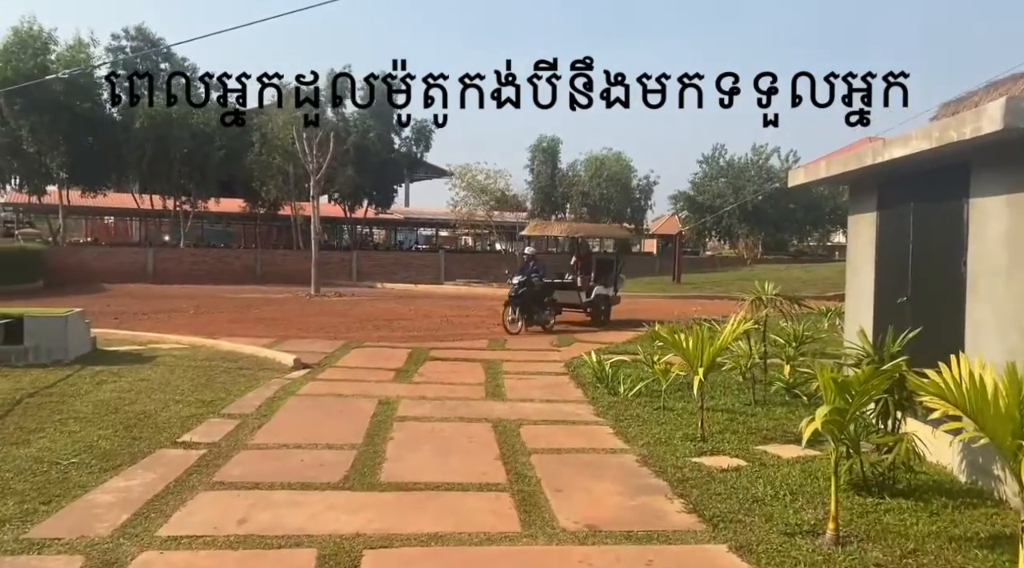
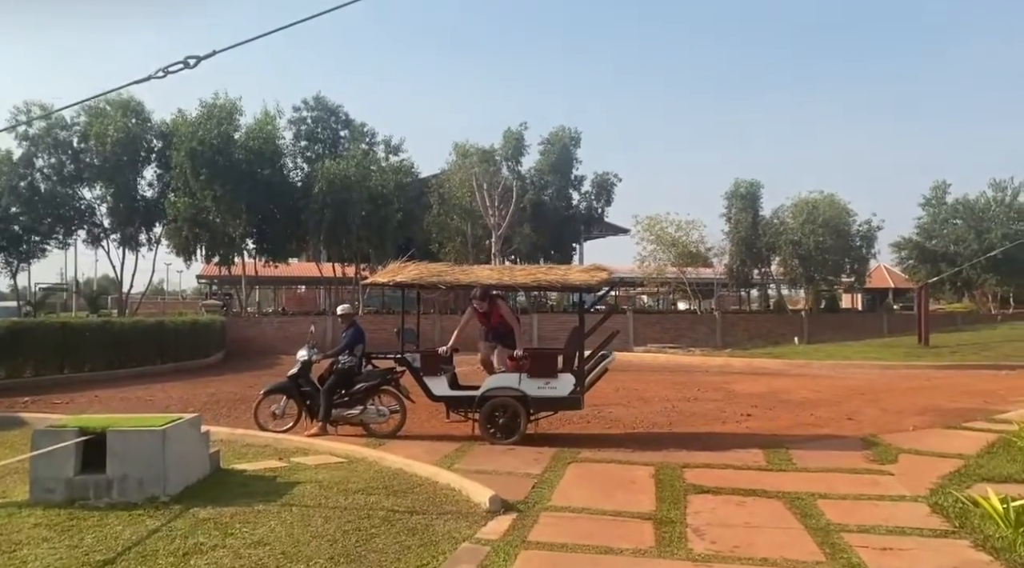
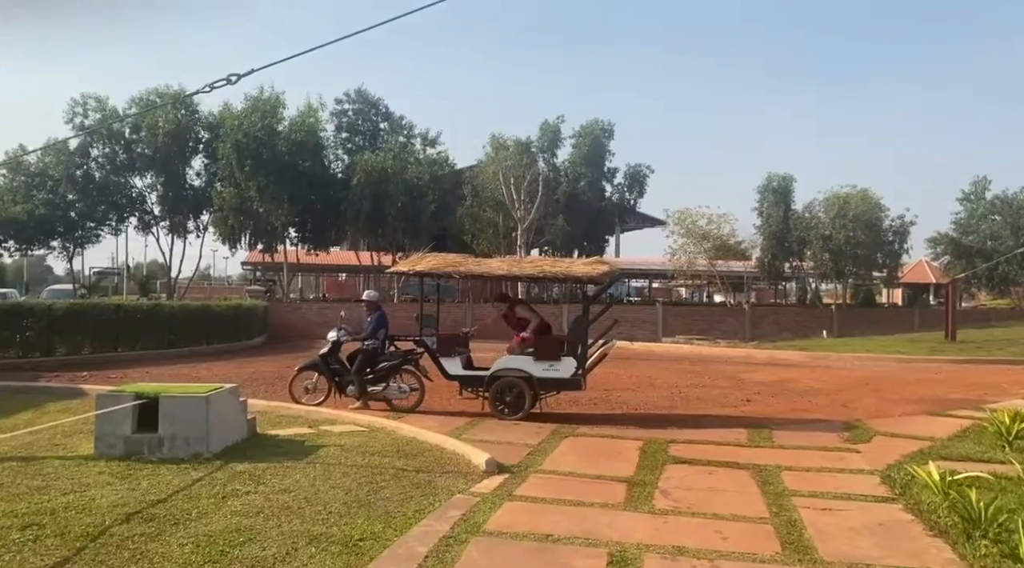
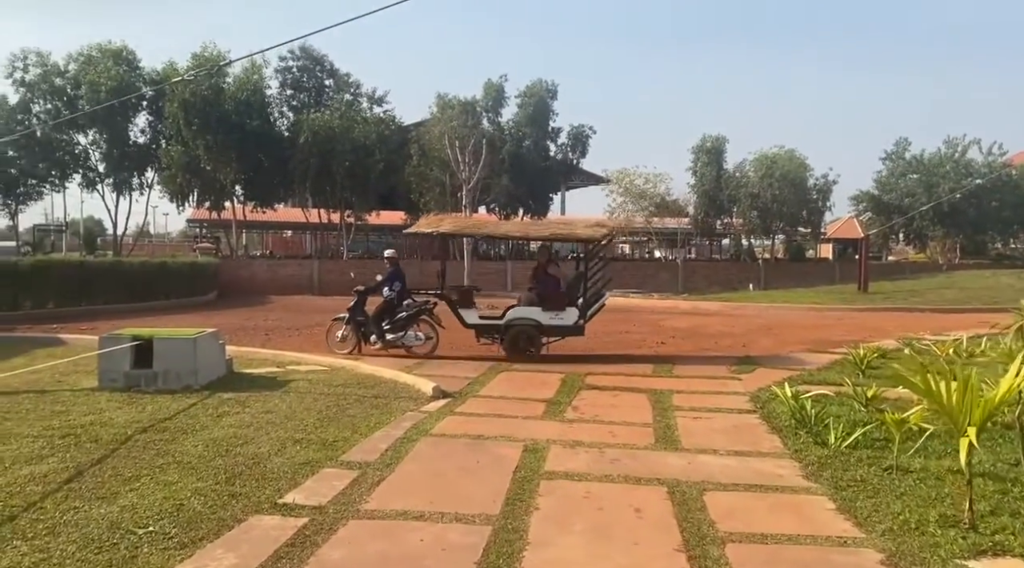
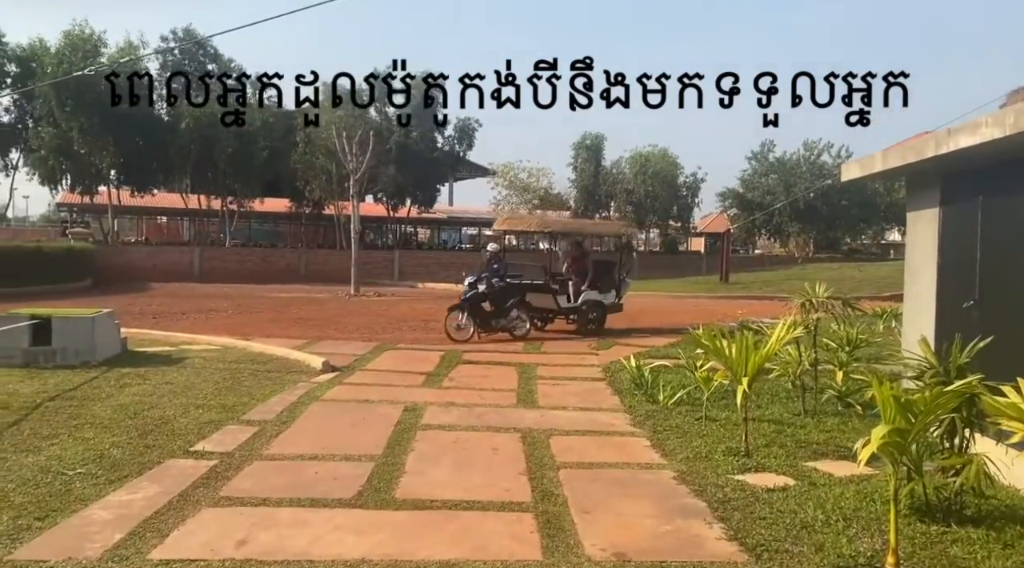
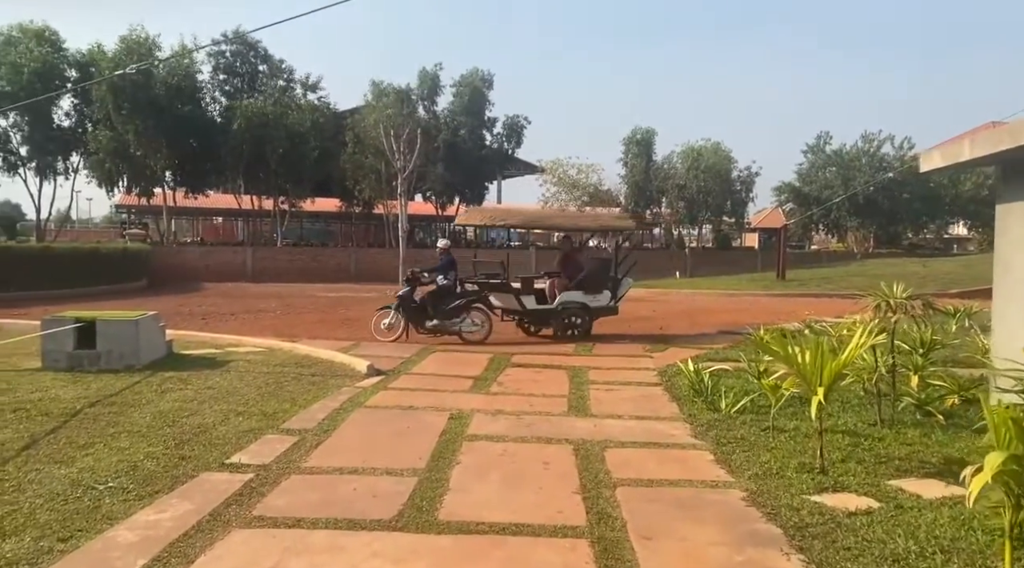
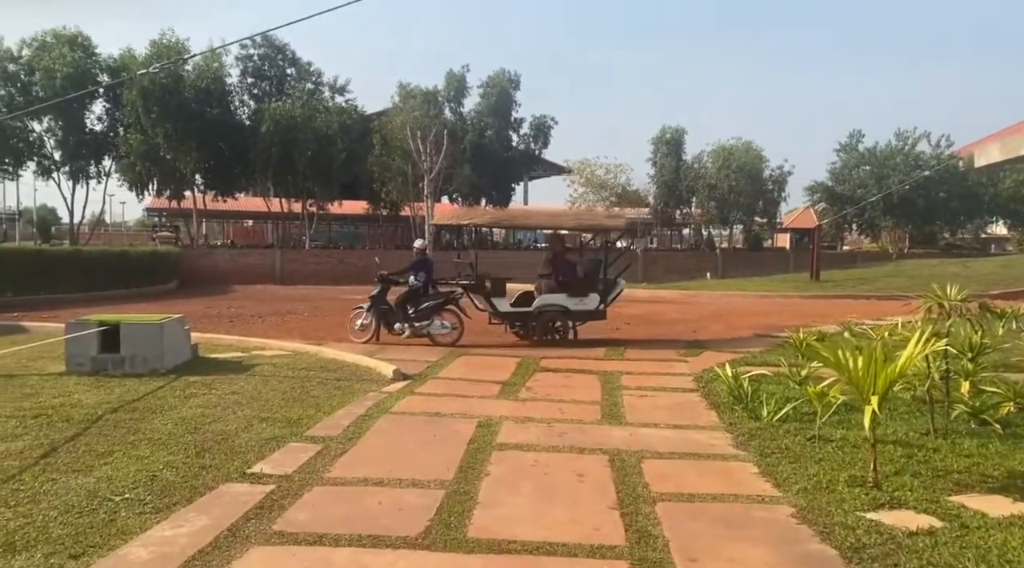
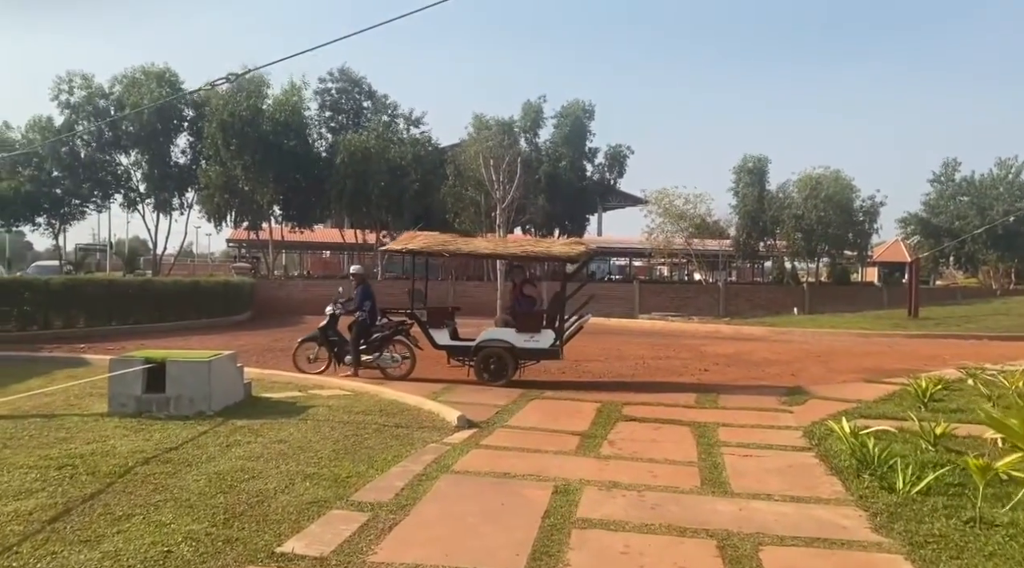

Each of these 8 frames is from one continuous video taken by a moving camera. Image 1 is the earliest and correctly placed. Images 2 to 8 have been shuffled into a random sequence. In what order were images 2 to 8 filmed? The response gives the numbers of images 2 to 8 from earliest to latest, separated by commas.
5, 6, 7, 4, 8, 3, 2
